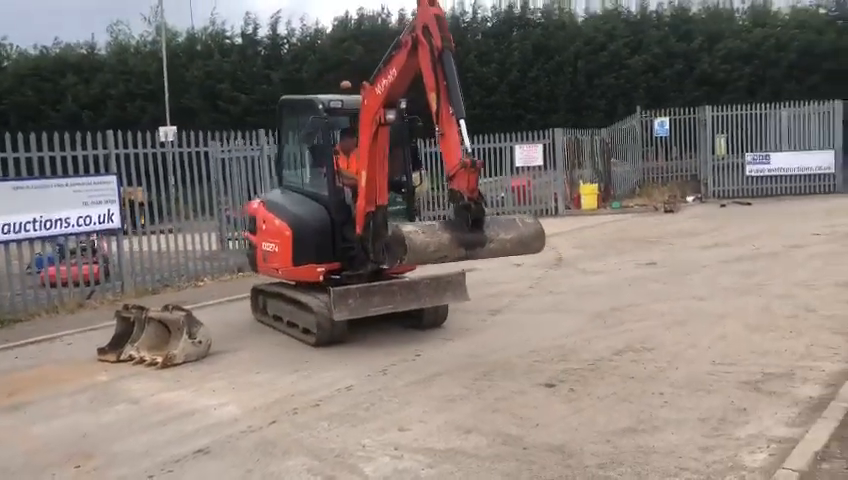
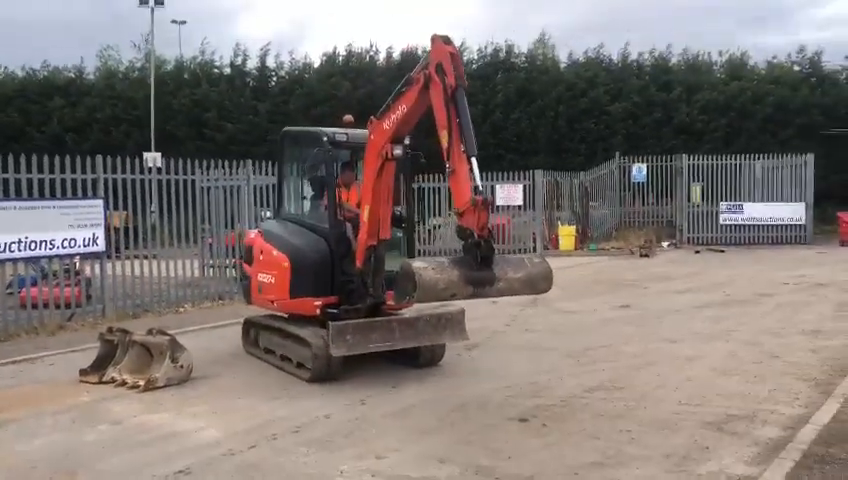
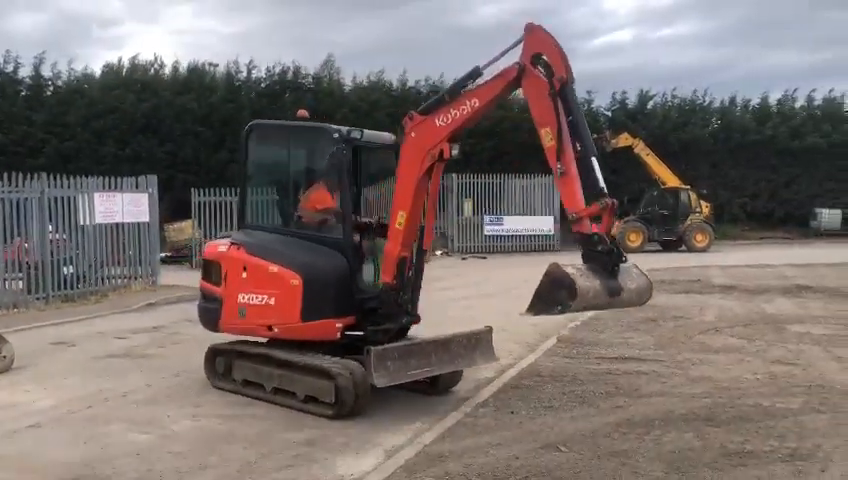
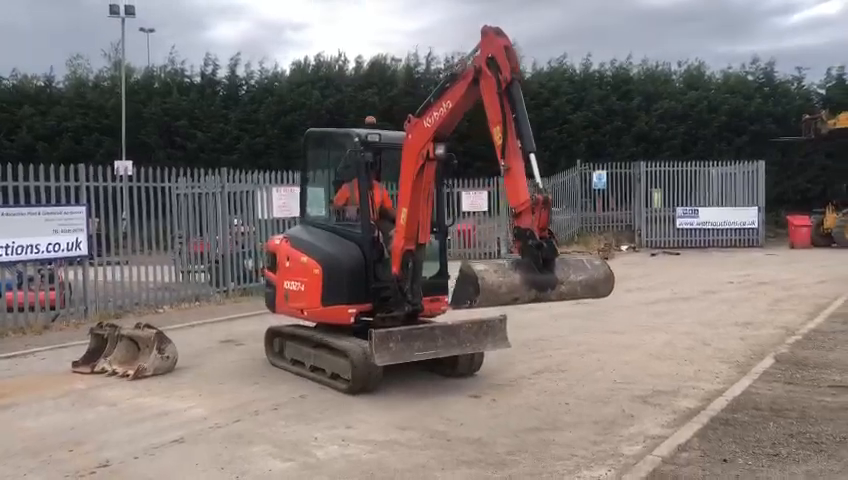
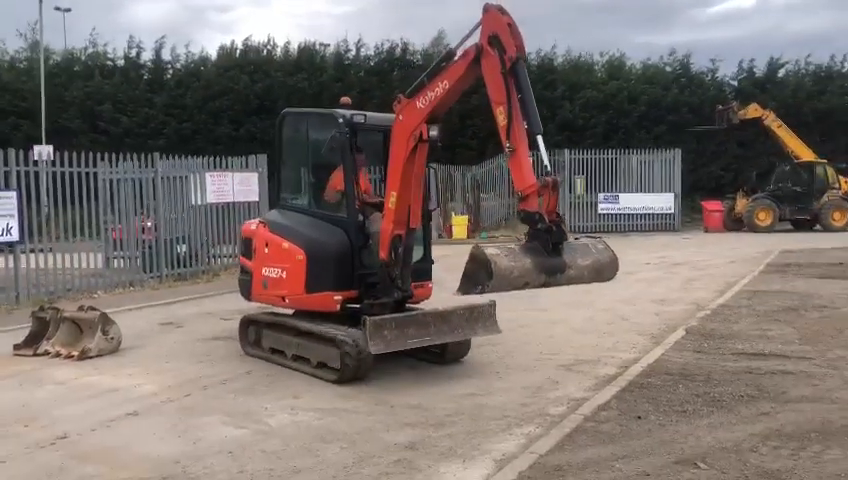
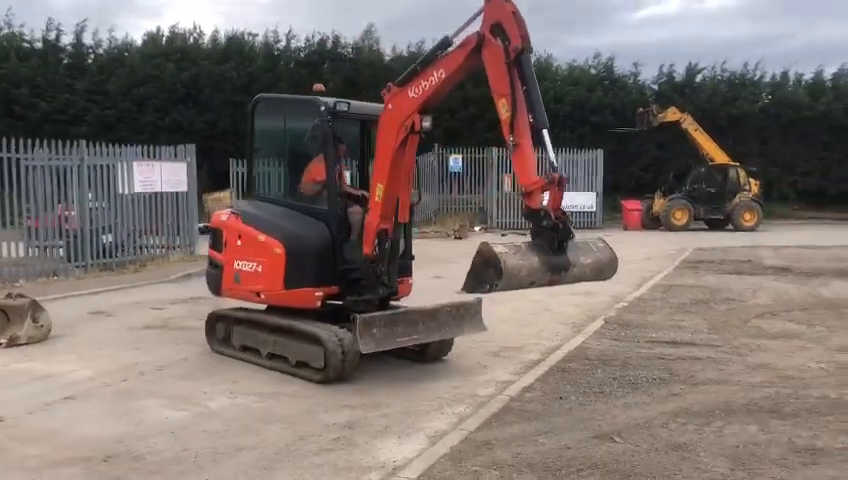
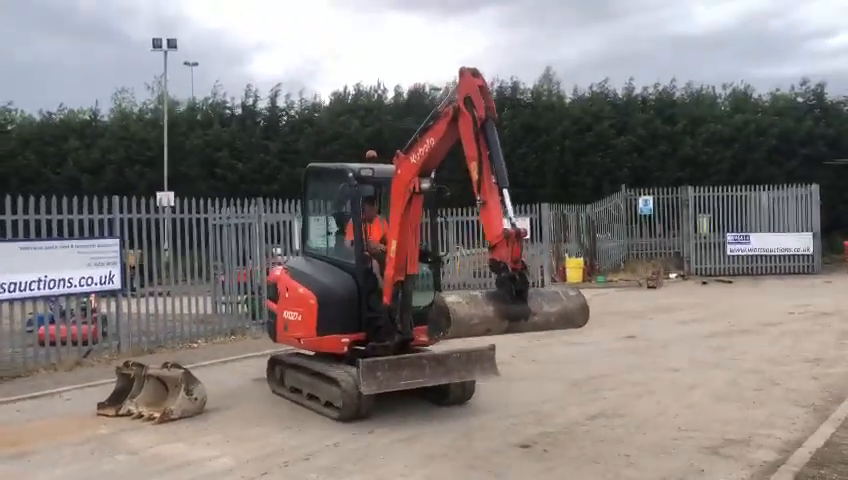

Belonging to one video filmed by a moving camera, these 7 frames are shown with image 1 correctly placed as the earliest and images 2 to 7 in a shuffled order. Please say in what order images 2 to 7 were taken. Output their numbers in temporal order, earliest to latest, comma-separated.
2, 7, 4, 5, 6, 3
